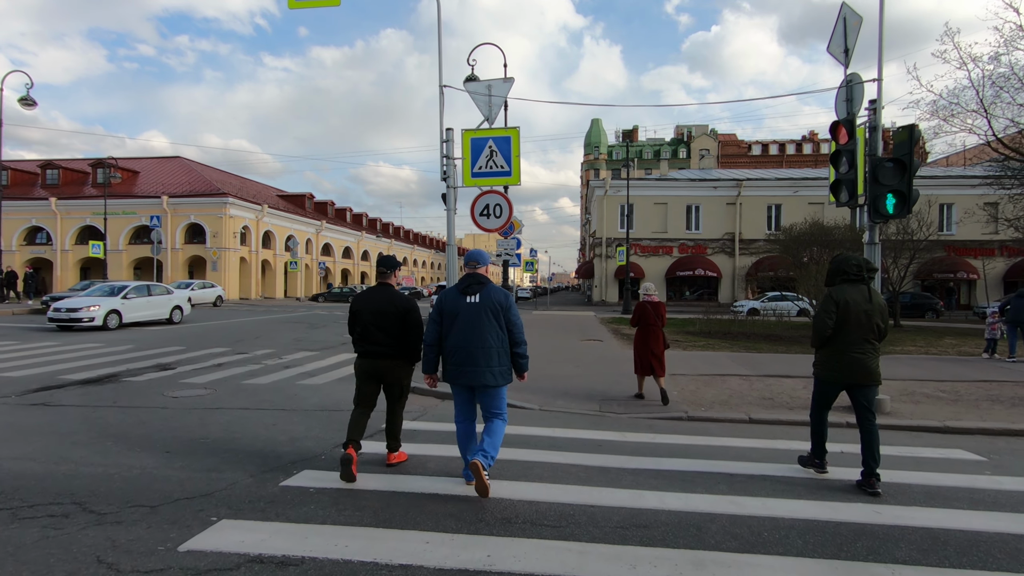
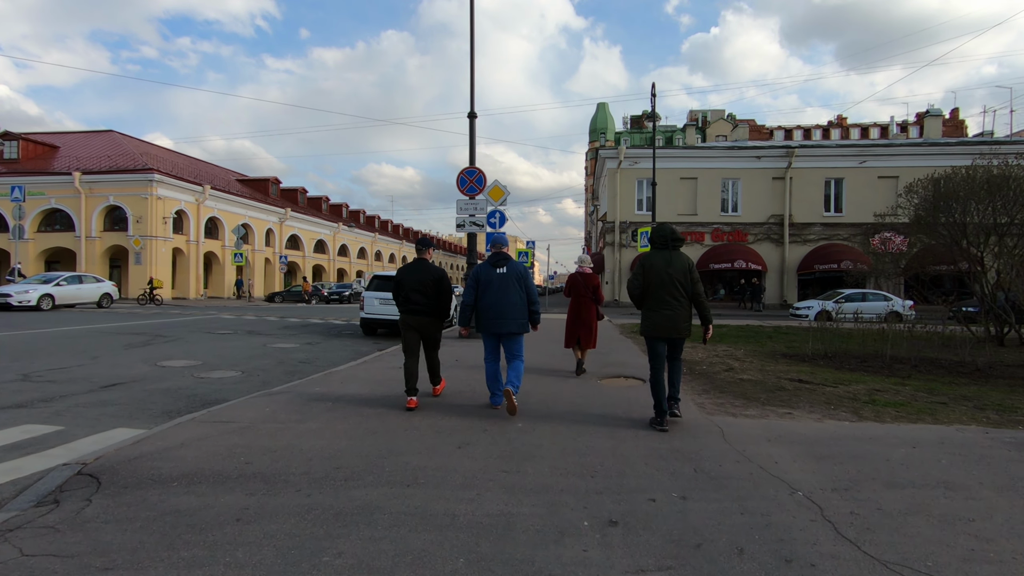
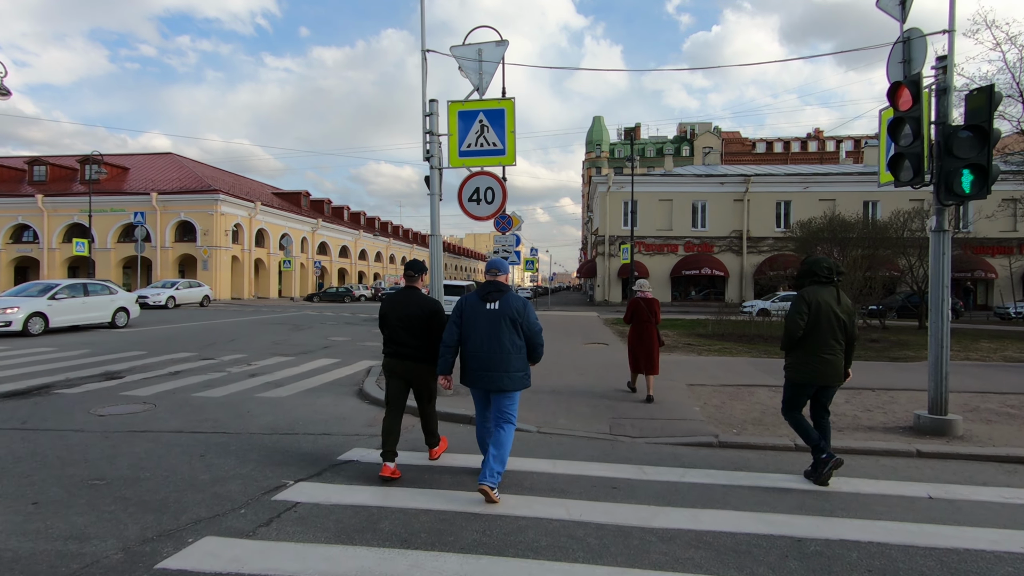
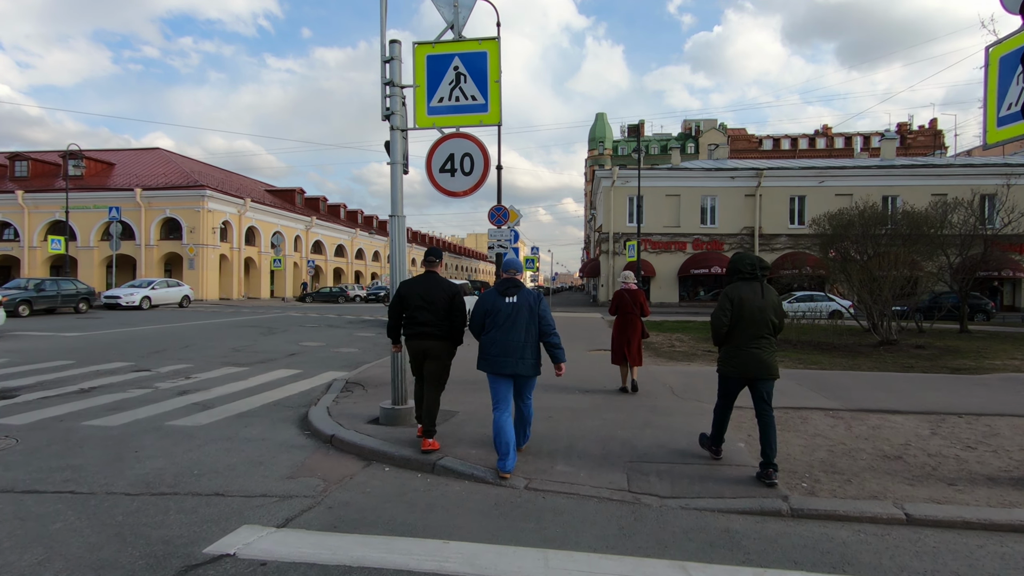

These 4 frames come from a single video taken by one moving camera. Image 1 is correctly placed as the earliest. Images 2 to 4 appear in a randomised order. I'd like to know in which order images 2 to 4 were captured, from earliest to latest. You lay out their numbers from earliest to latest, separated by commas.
3, 4, 2
